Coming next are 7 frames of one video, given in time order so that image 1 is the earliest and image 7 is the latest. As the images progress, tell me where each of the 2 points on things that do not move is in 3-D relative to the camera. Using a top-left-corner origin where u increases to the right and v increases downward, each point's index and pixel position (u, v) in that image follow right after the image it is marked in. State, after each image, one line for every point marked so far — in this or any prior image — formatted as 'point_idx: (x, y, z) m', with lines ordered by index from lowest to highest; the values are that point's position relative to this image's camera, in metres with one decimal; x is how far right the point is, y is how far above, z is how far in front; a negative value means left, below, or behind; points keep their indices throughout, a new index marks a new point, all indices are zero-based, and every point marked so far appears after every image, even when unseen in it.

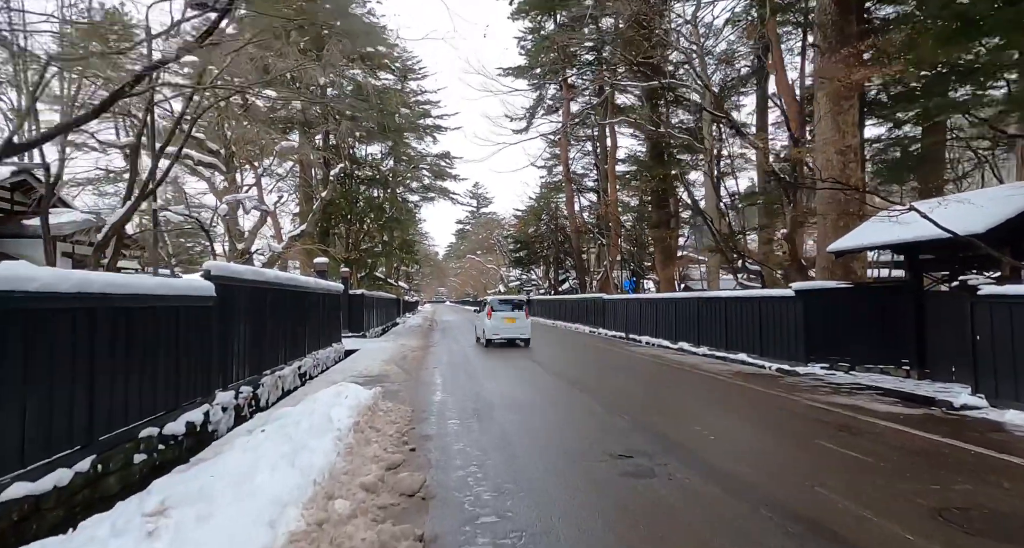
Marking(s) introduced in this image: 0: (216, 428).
0: (-3.3, -1.7, +5.3) m
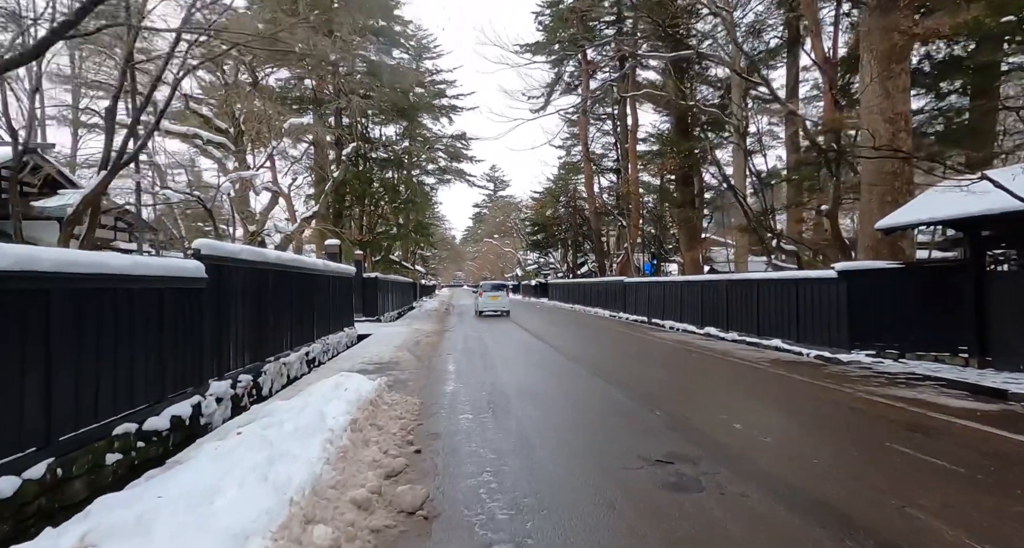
0: (-3.1, -1.5, +4.9) m
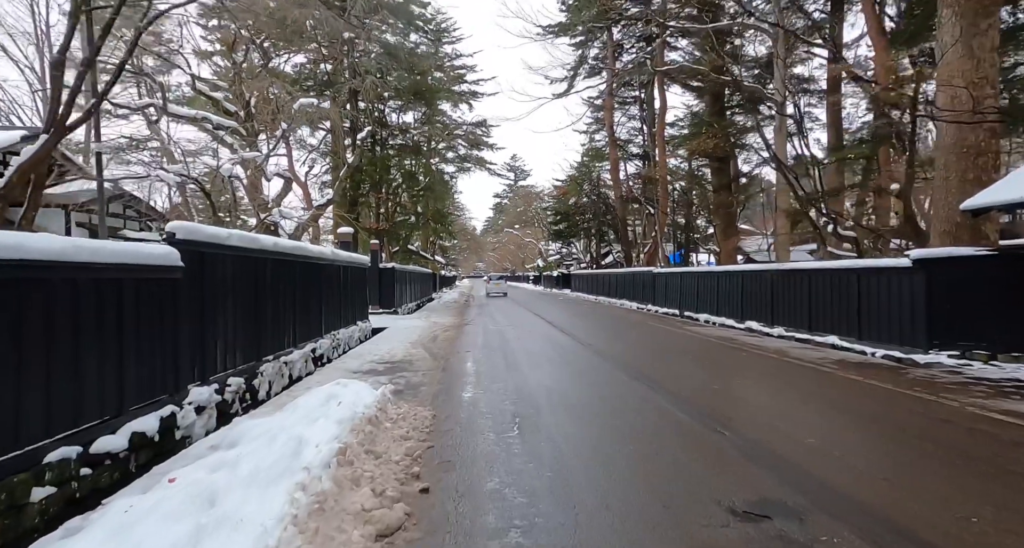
0: (-2.8, -1.4, +4.2) m
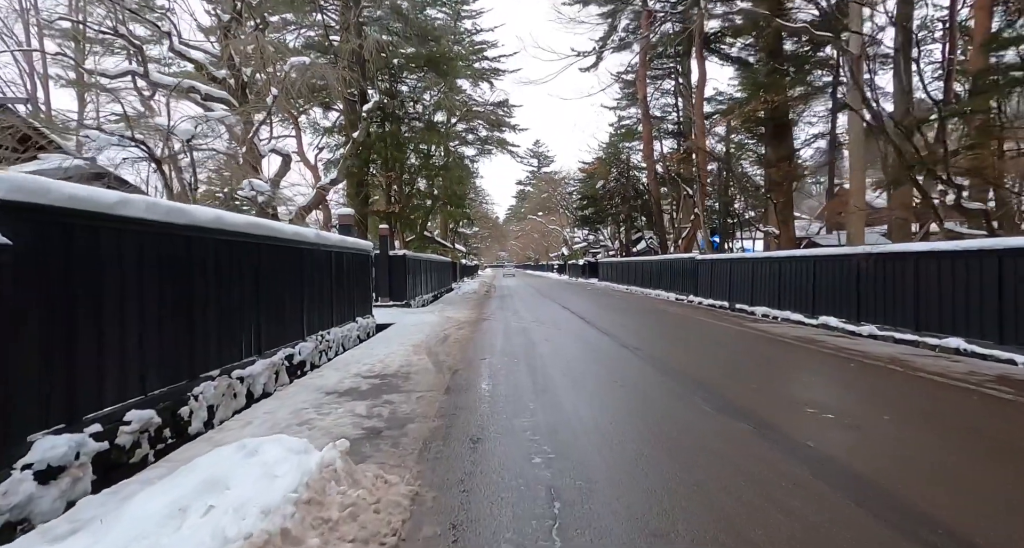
0: (-2.6, -1.3, +2.6) m
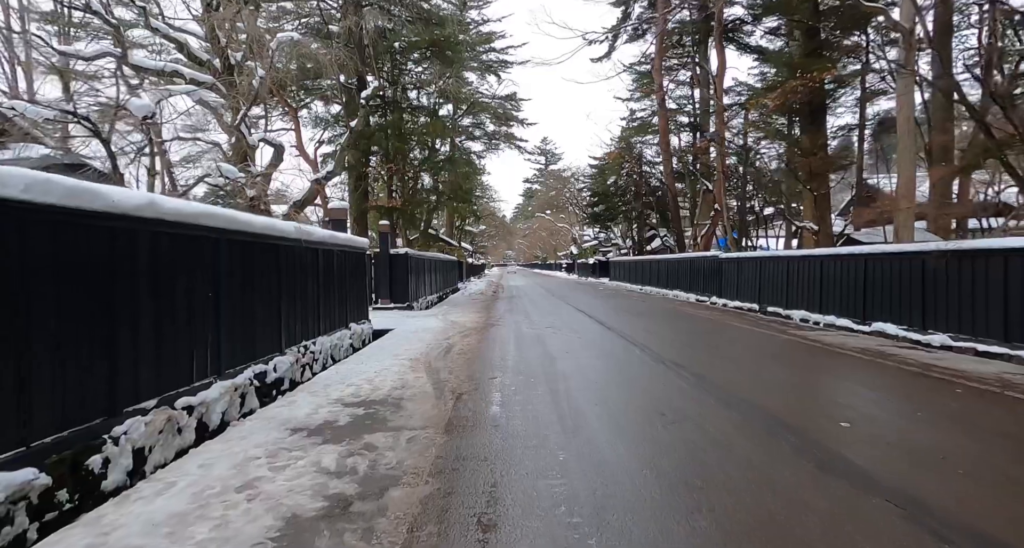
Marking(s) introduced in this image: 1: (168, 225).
0: (-2.5, -1.3, +1.6) m
1: (-2.7, +0.4, +3.8) m
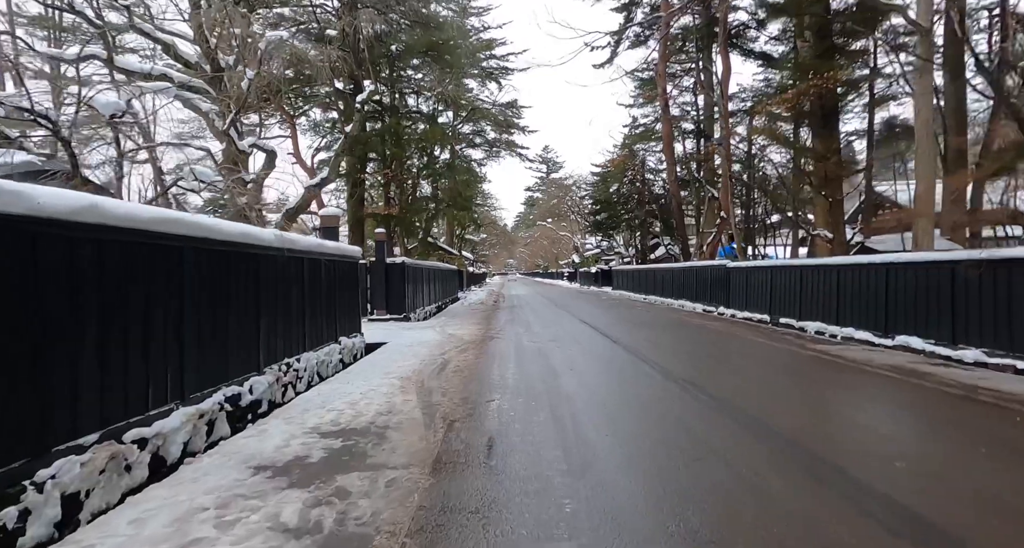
0: (-2.5, -1.4, +1.1) m
1: (-2.7, +0.3, +3.3) m
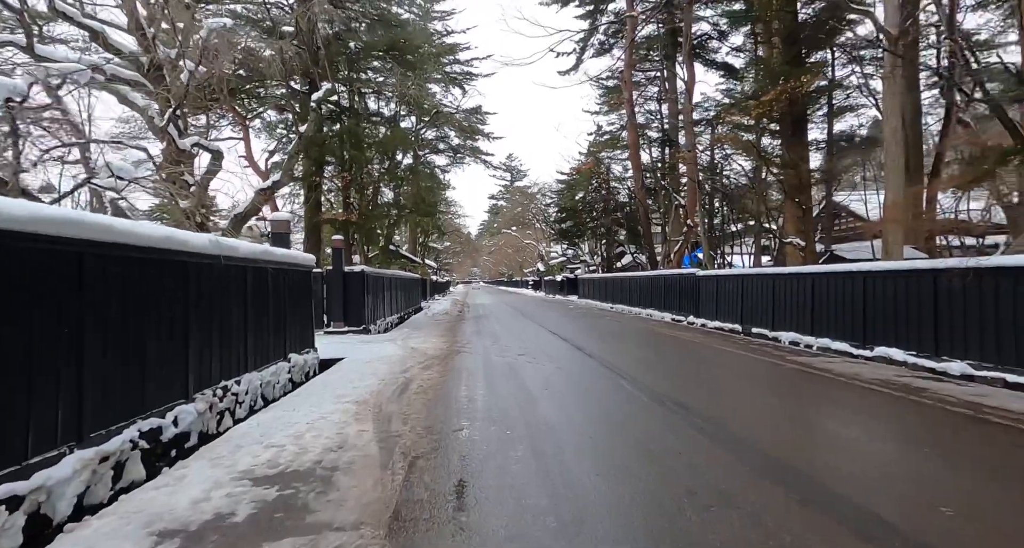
0: (-2.5, -1.4, +0.3) m
1: (-2.8, +0.2, +2.6) m
